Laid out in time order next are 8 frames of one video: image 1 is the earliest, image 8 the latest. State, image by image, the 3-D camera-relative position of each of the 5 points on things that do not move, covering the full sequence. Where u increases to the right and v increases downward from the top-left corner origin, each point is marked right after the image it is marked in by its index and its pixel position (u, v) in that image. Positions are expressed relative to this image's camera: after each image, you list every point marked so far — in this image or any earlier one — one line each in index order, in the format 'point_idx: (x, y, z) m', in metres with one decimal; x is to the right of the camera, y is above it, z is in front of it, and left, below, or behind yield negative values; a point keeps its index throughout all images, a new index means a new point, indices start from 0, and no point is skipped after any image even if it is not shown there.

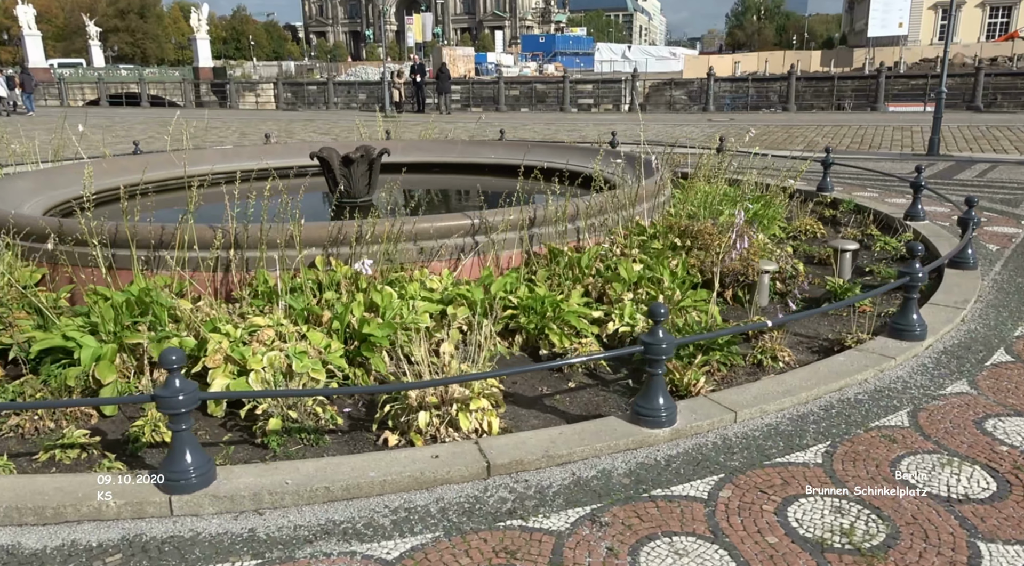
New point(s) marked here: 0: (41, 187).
0: (-4.8, +1.0, +8.7) m
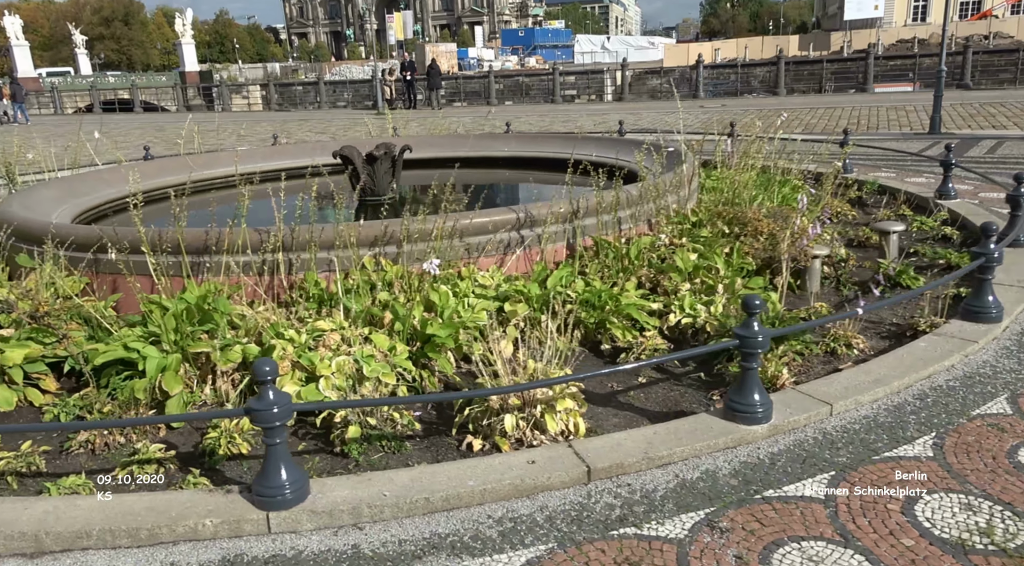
0: (-4.6, +0.9, +8.5) m
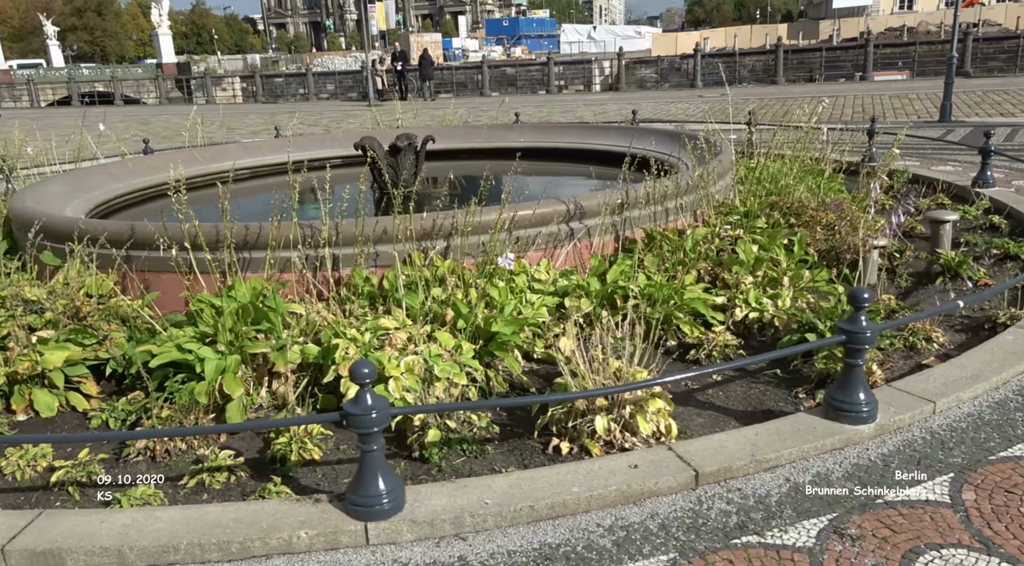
0: (-4.3, +0.9, +8.2) m
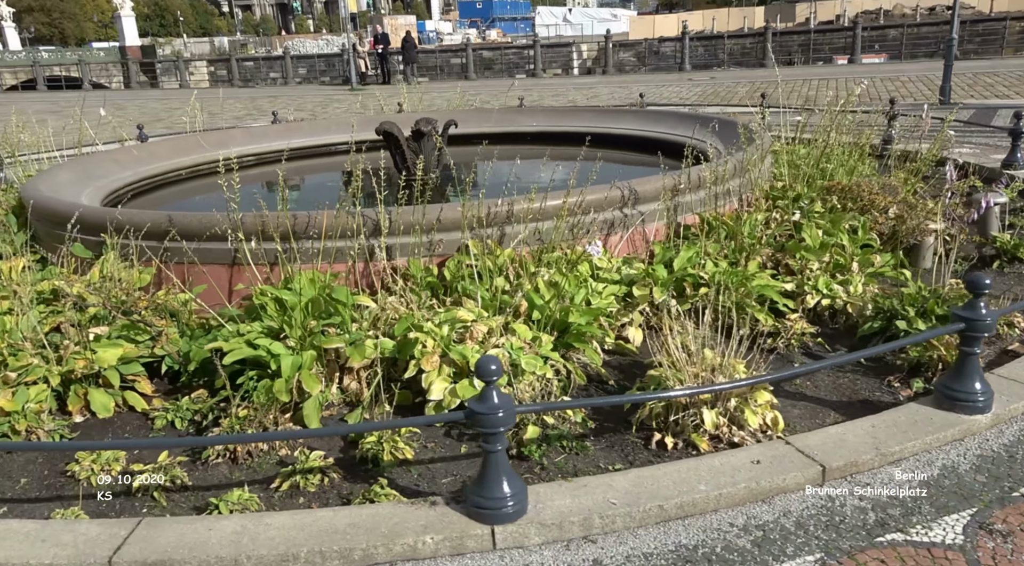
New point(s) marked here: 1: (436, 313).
0: (-4.0, +1.0, +8.0) m
1: (-0.4, -0.2, +4.3) m
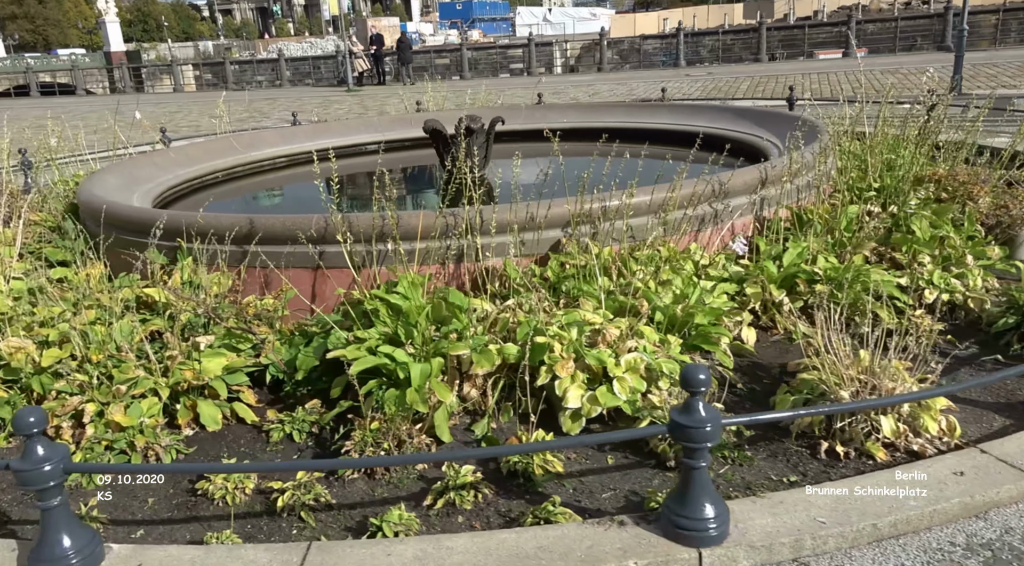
0: (-3.5, +0.9, +7.7) m
1: (+0.2, -0.2, +4.1) m
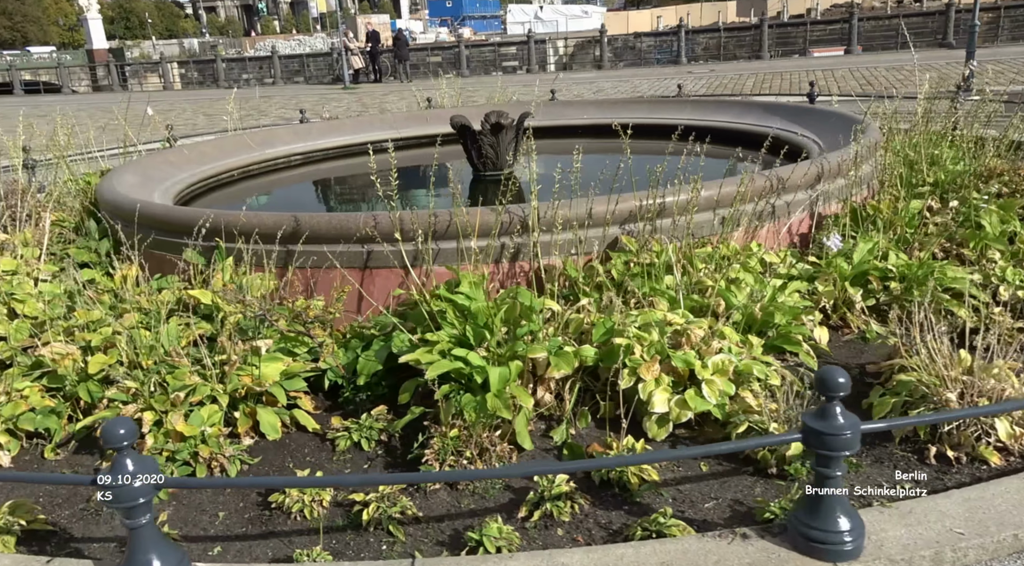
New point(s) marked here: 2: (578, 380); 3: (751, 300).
0: (-3.2, +0.9, +7.5) m
1: (+0.5, -0.2, +4.0) m
2: (+0.3, -0.4, +3.8) m
3: (+1.2, -0.1, +4.2) m
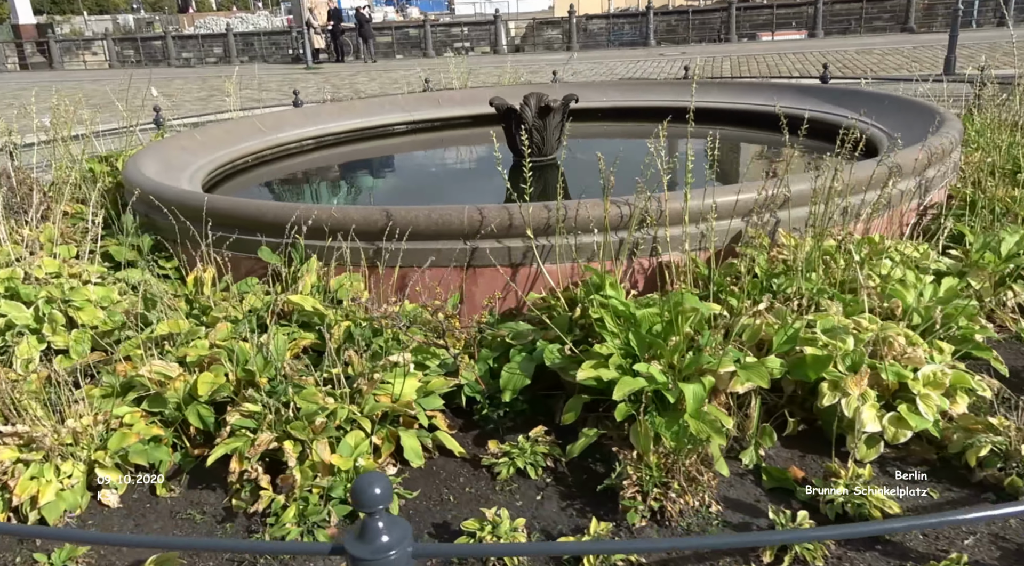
0: (-2.8, +0.9, +6.9) m
1: (+1.2, -0.2, +3.6) m
2: (+1.0, -0.5, +3.4) m
3: (+1.9, -0.1, +3.8) m
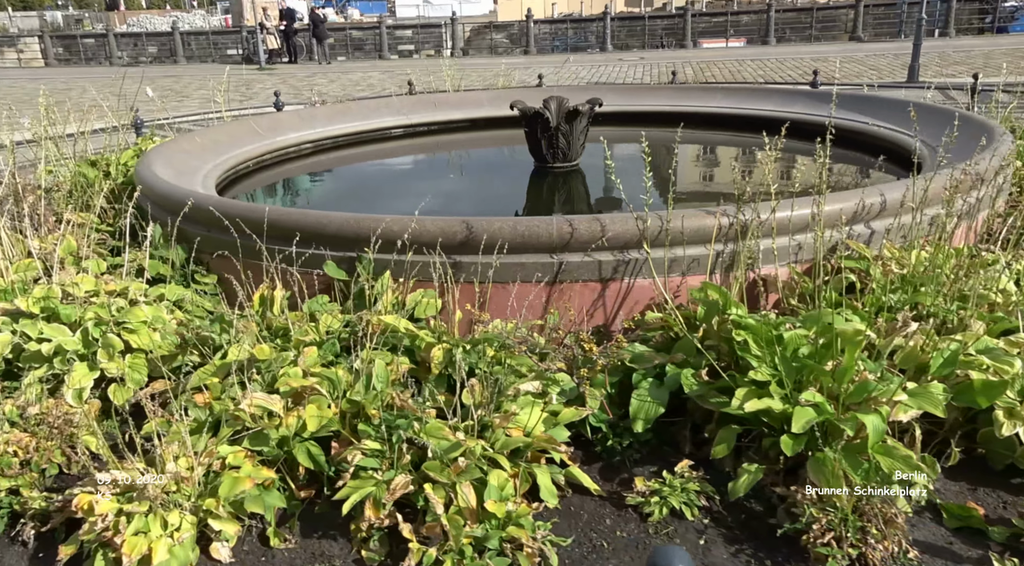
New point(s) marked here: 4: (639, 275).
0: (-2.4, +0.8, +6.4) m
1: (+1.8, -0.2, +3.4) m
2: (+1.6, -0.5, +3.2) m
3: (+2.4, -0.2, +3.7) m
4: (+0.7, 0.0, +4.2) m
